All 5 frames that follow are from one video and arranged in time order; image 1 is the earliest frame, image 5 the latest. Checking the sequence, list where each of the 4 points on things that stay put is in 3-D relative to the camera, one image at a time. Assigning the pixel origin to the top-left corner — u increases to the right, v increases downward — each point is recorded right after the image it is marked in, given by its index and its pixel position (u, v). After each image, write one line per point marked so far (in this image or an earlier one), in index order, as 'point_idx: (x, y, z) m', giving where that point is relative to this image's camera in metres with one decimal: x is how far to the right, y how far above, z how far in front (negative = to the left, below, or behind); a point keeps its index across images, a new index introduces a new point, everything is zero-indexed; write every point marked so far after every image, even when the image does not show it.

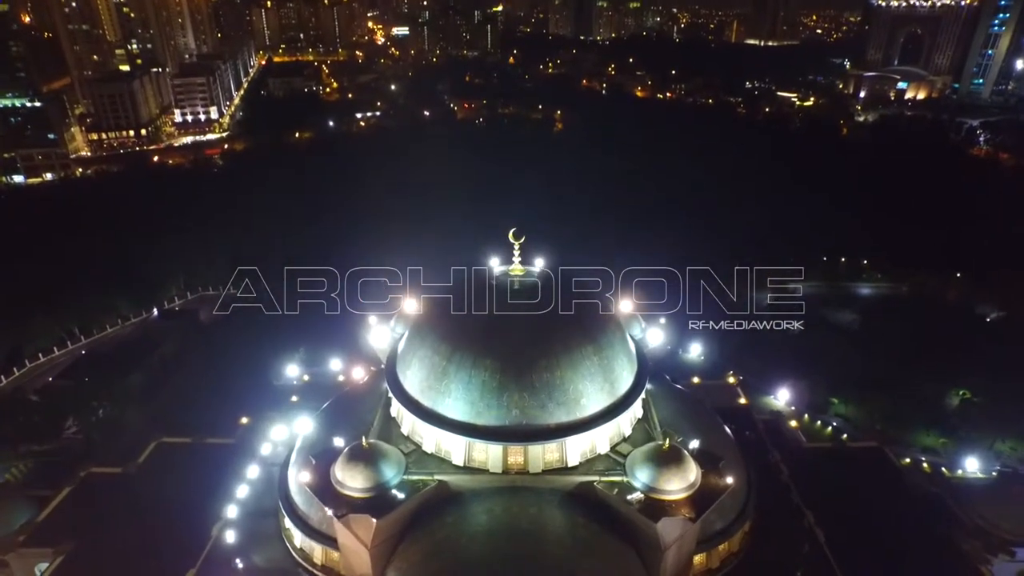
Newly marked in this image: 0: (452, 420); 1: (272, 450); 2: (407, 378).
0: (-1.1, -2.4, +11.8) m
1: (-6.5, -4.4, +17.2) m
2: (-2.1, -1.8, +12.7) m
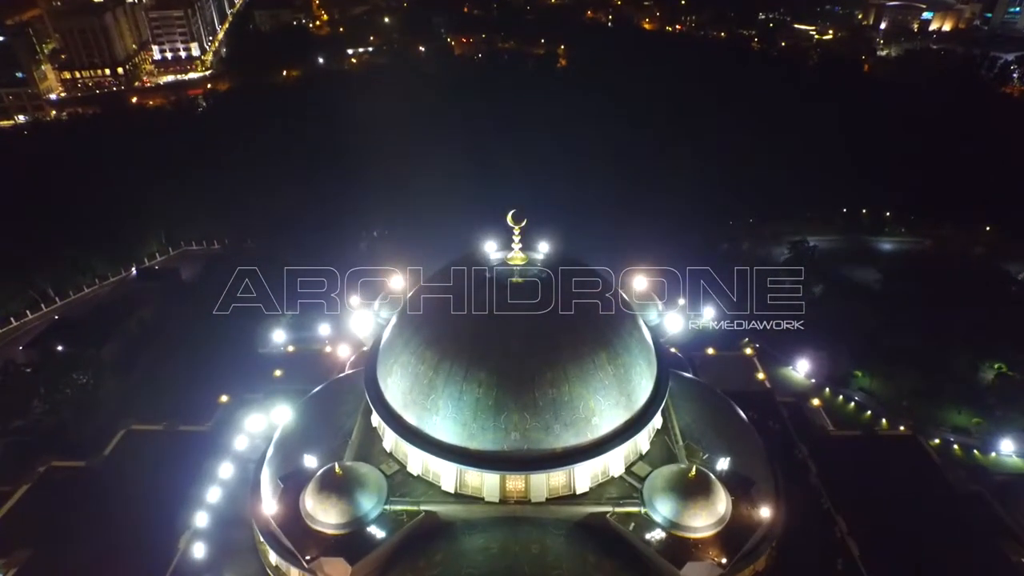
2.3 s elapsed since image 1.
0: (-1.1, -2.4, +10.1) m
1: (-6.5, -3.9, +15.6) m
2: (-2.1, -1.7, +10.9) m
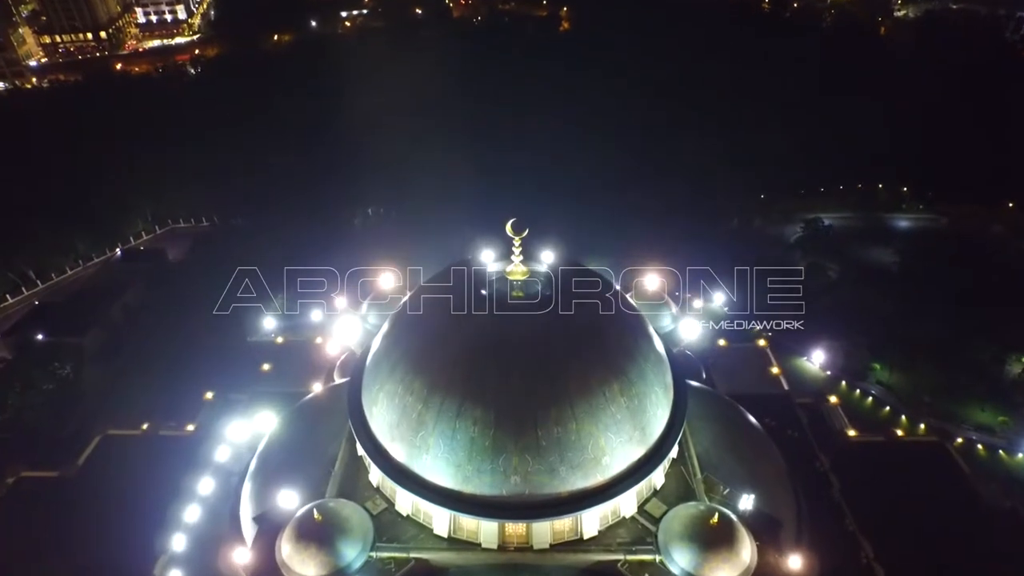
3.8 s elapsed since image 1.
0: (-1.1, -2.7, +9.0) m
1: (-6.5, -3.9, +14.6) m
2: (-2.1, -2.0, +9.7) m
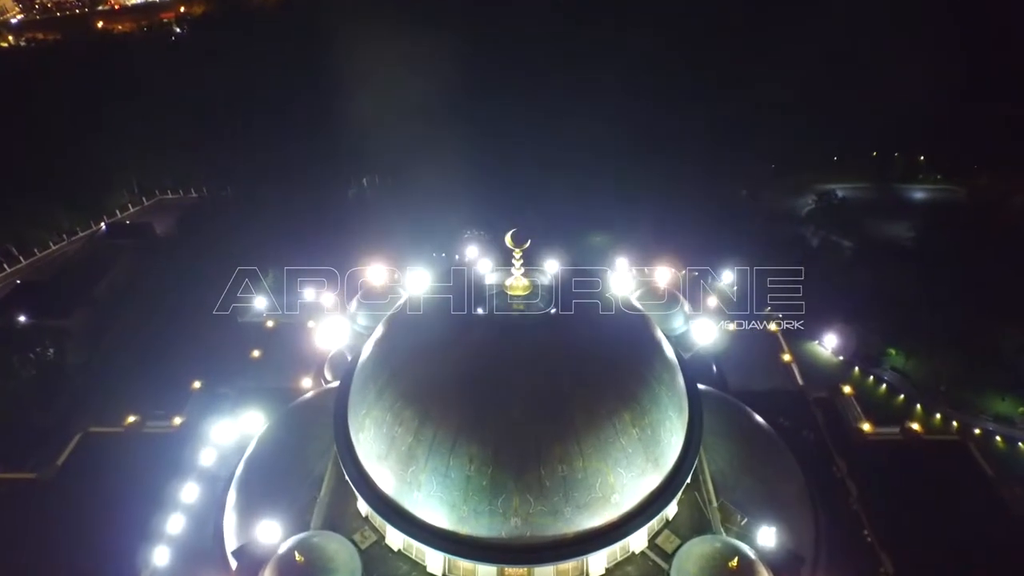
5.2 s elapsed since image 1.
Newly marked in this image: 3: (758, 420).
0: (-1.1, -3.0, +8.2) m
1: (-6.5, -3.7, +13.9) m
2: (-2.1, -2.2, +8.9) m
3: (+4.6, -2.5, +11.7) m
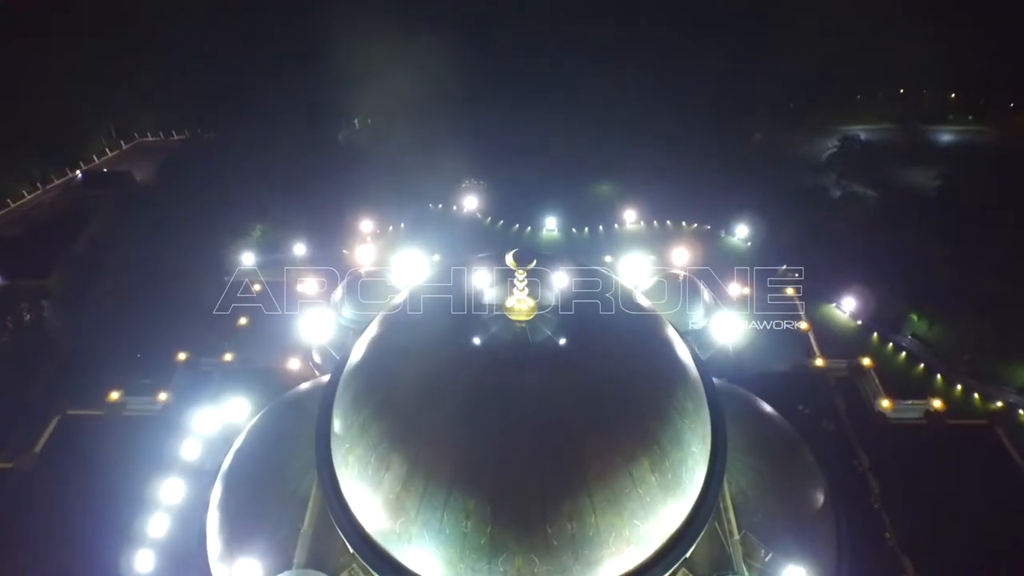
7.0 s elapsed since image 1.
0: (-1.1, -3.3, +7.4) m
1: (-6.4, -3.4, +13.1) m
2: (-2.1, -2.4, +8.0) m
3: (+4.6, -2.4, +10.7) m
